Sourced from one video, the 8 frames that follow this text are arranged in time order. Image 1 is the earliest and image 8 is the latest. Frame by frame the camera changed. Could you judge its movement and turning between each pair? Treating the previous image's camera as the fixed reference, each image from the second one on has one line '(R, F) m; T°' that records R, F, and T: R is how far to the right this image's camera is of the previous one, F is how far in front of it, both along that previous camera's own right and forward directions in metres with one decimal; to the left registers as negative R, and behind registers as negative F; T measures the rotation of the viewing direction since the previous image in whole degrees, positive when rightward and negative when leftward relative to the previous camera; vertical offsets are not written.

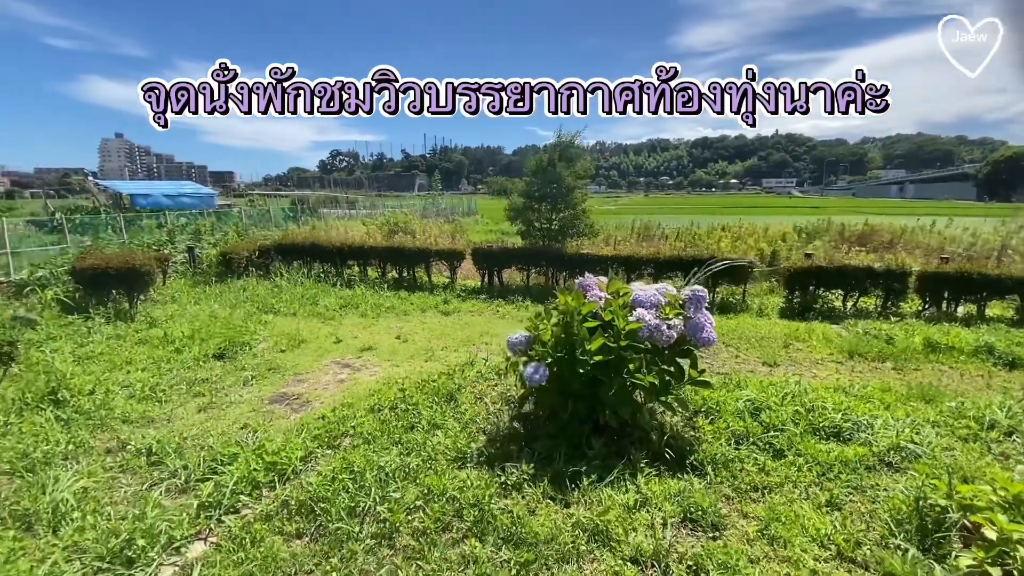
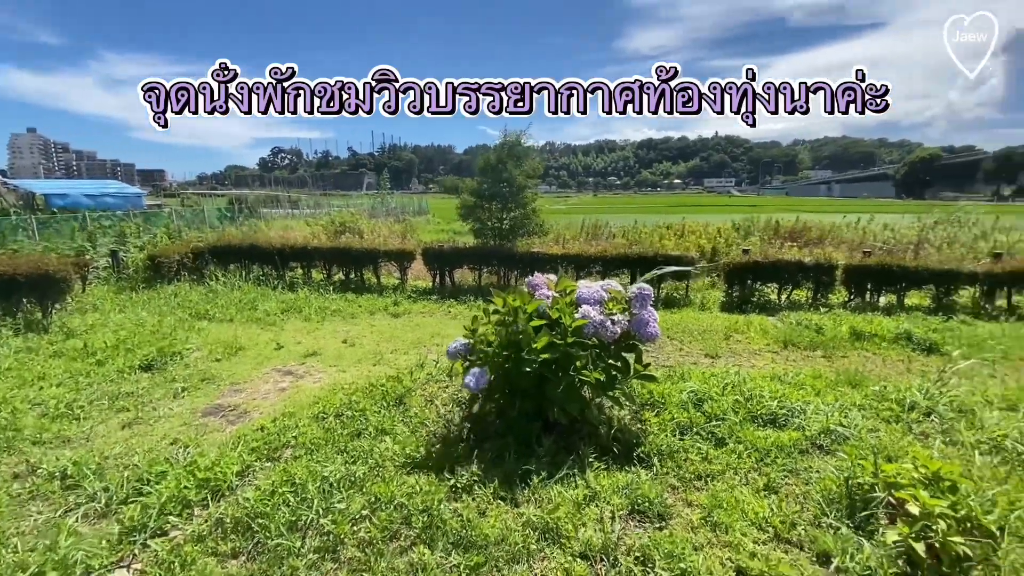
(+0.1, 0.0) m; +6°
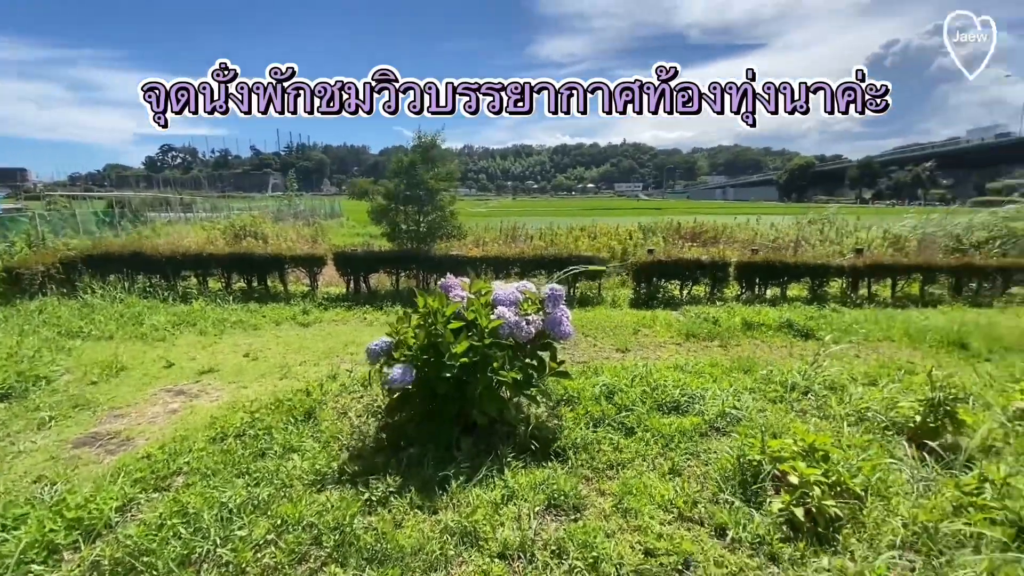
(+0.1, 0.0) m; +9°
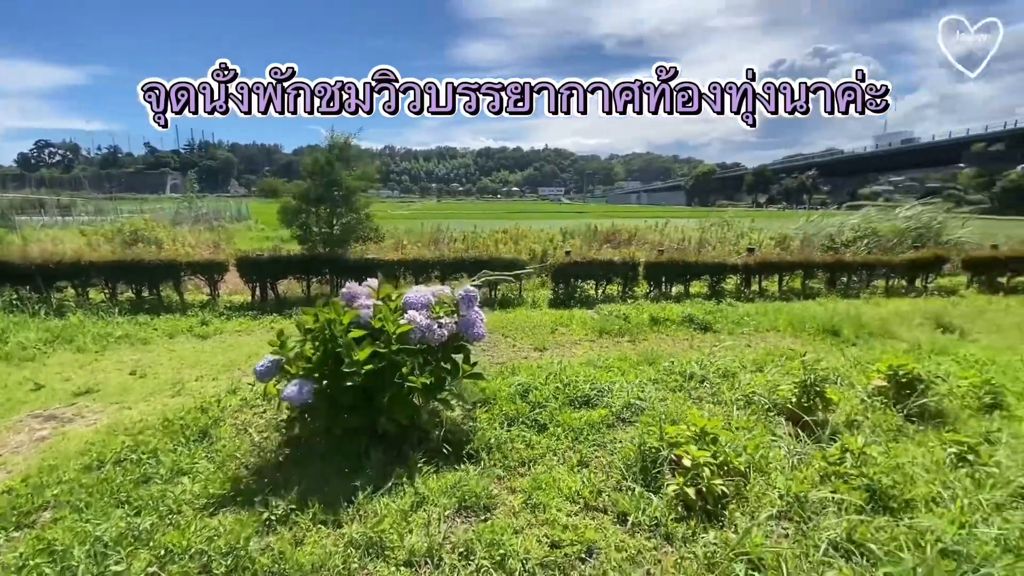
(+0.1, 0.0) m; +9°
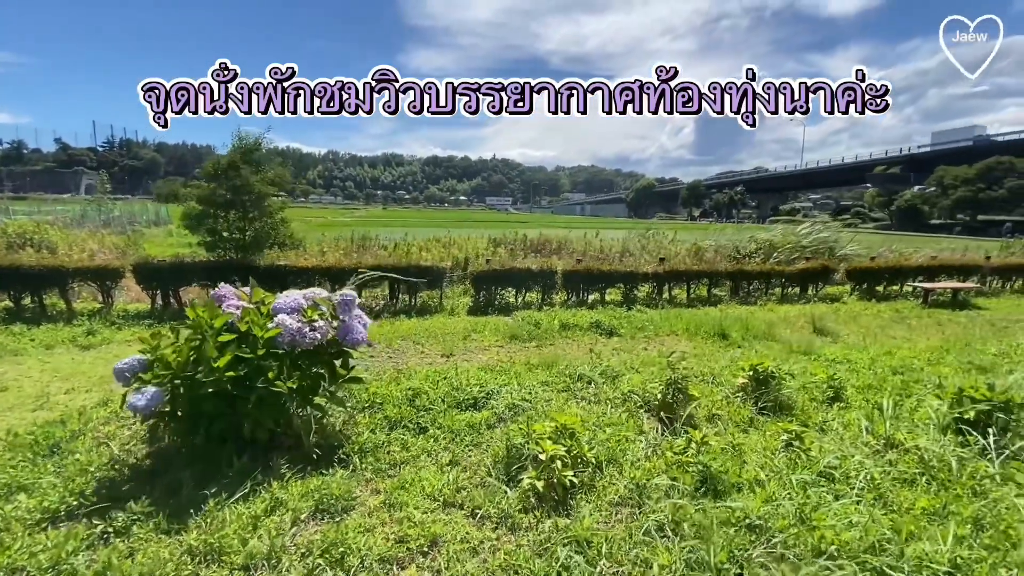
(+0.6, -0.2) m; +6°
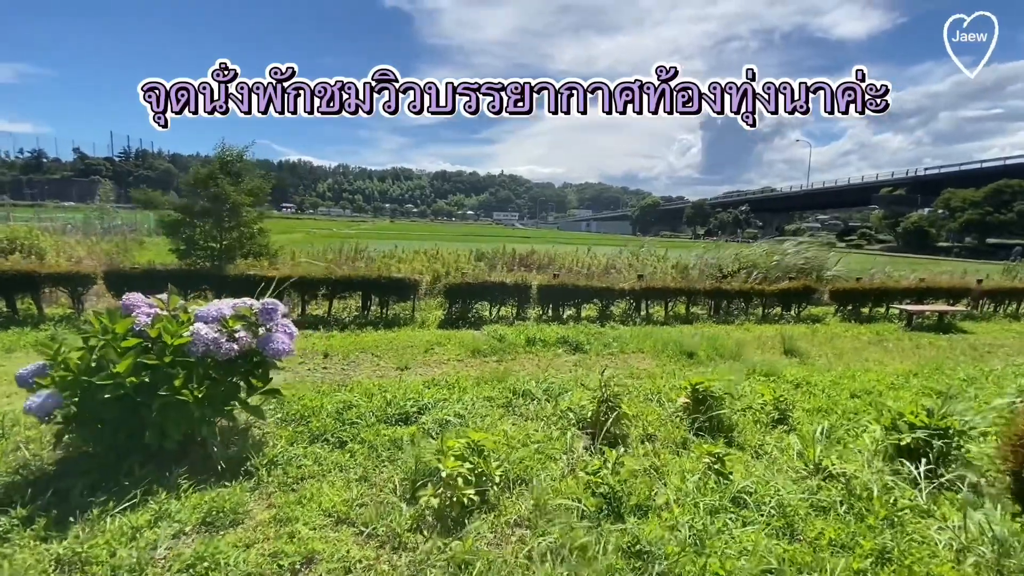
(+0.7, +0.1) m; -1°
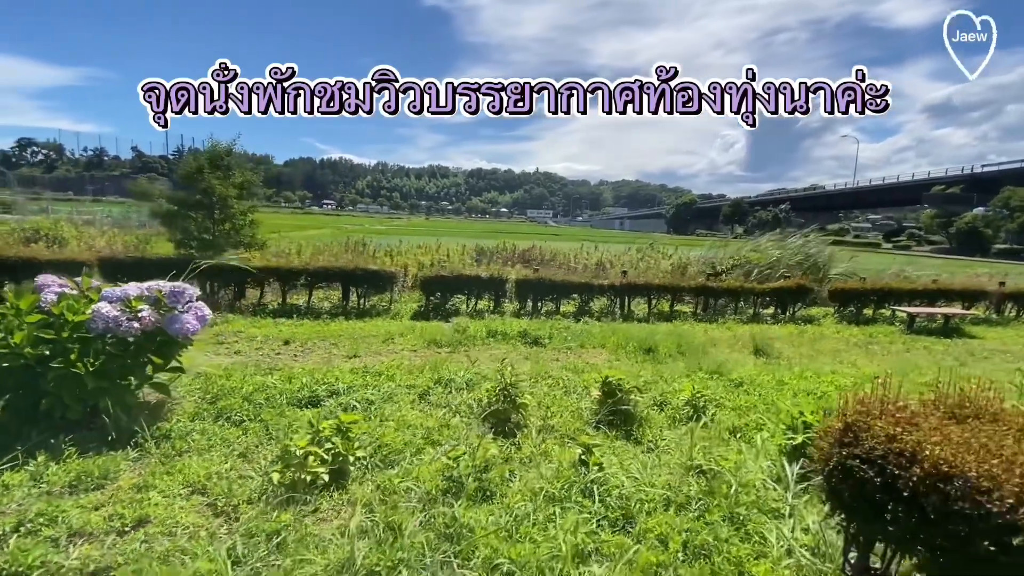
(+1.2, 0.0) m; -4°
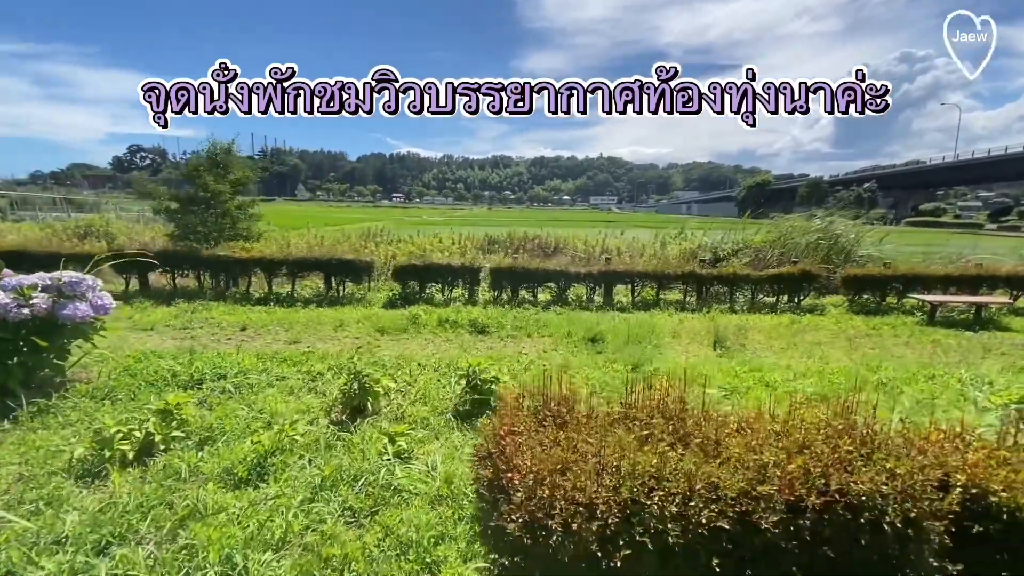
(+2.0, +0.2) m; -8°
